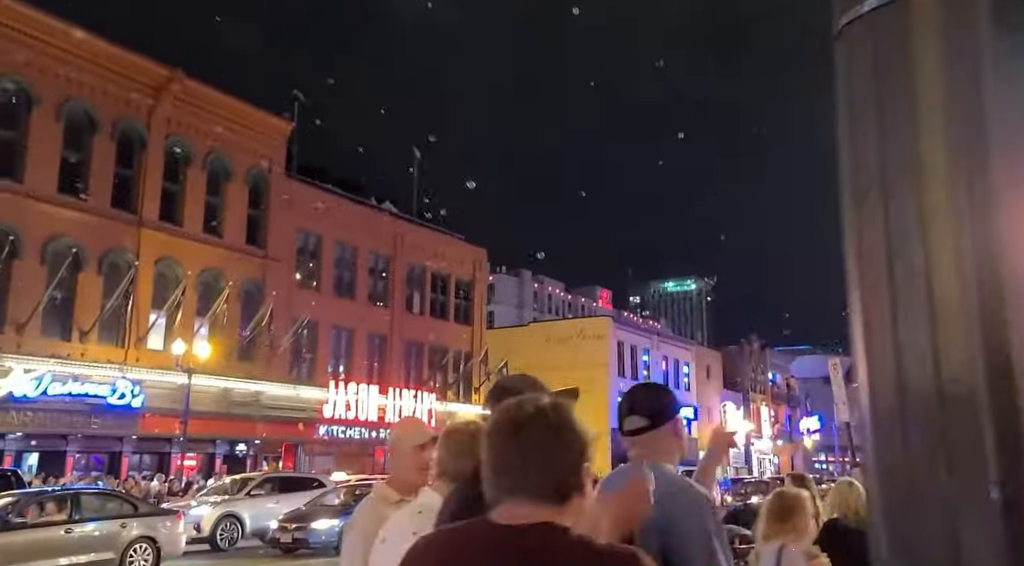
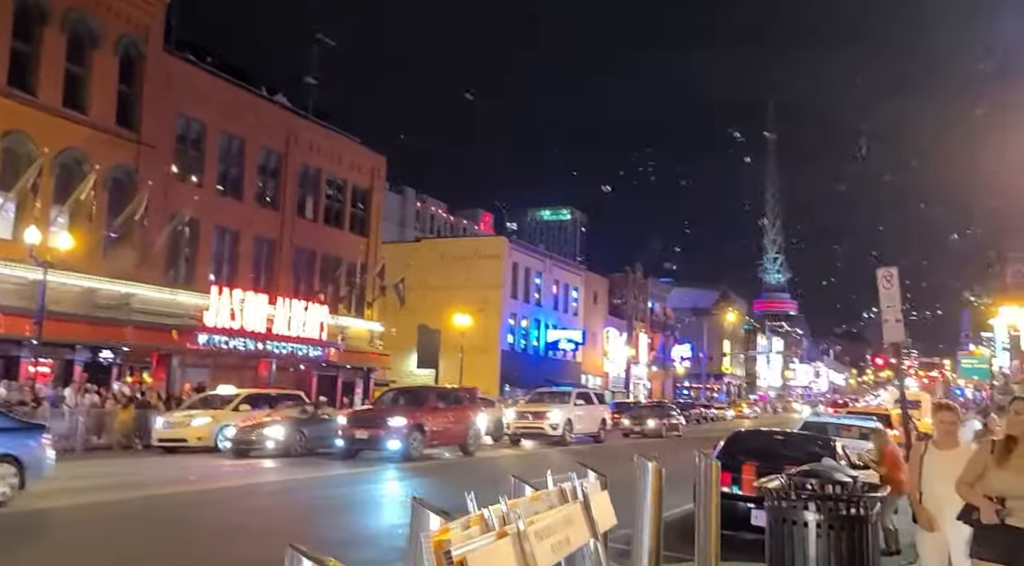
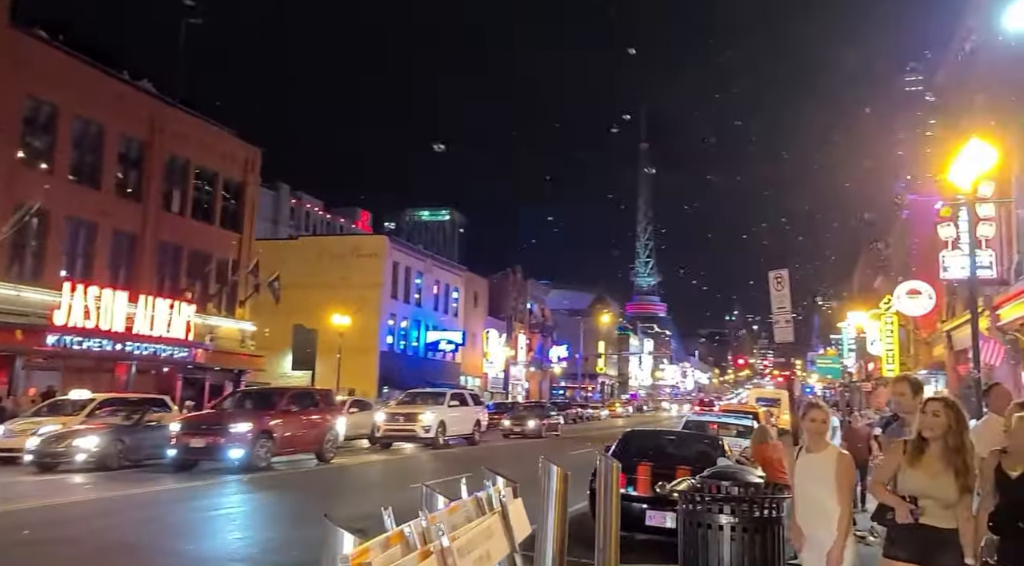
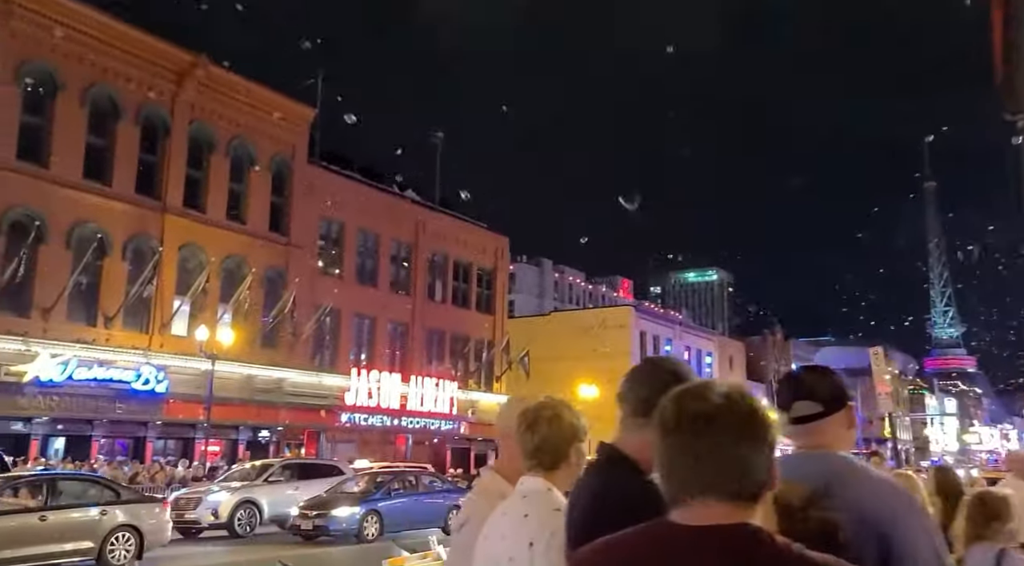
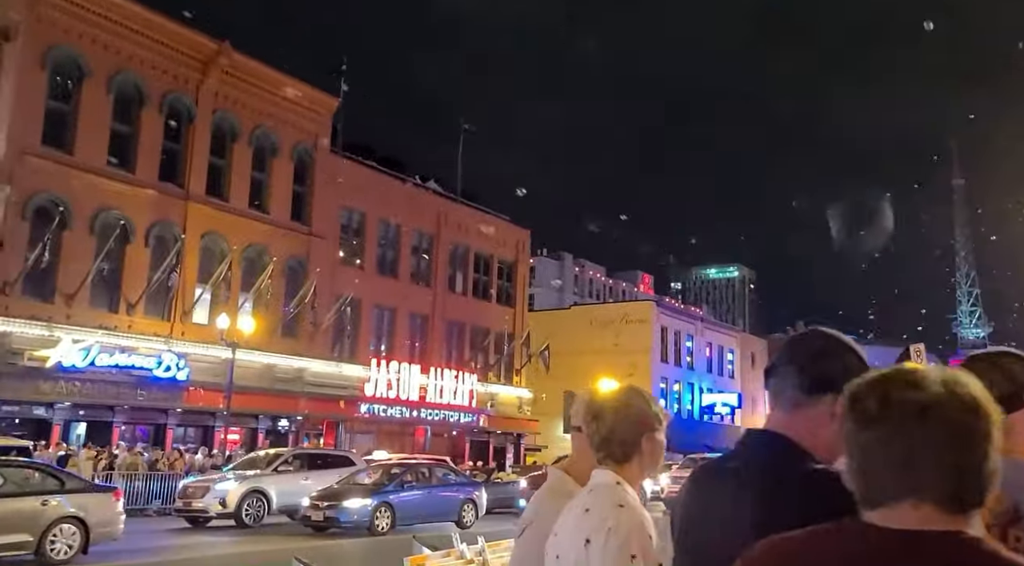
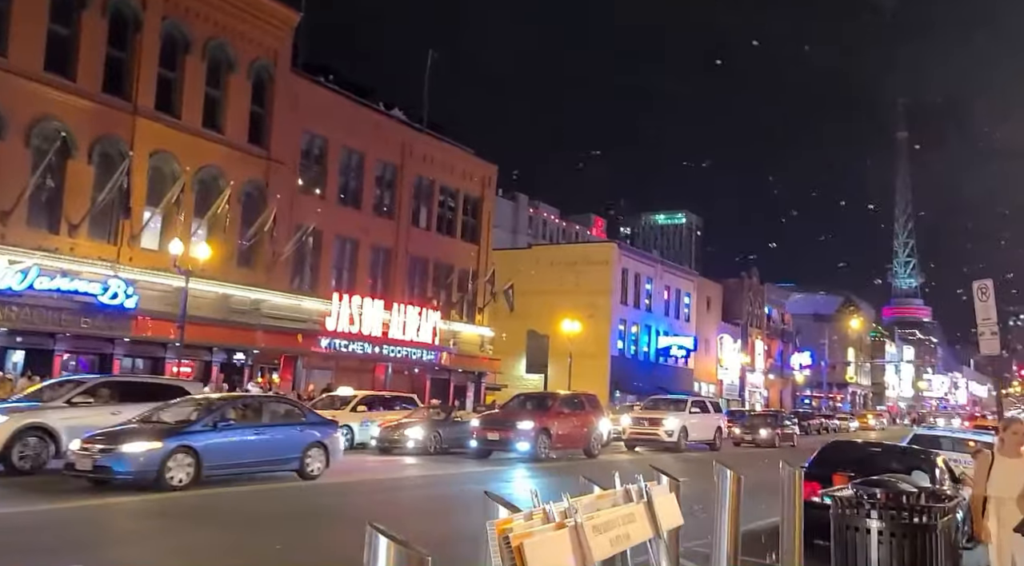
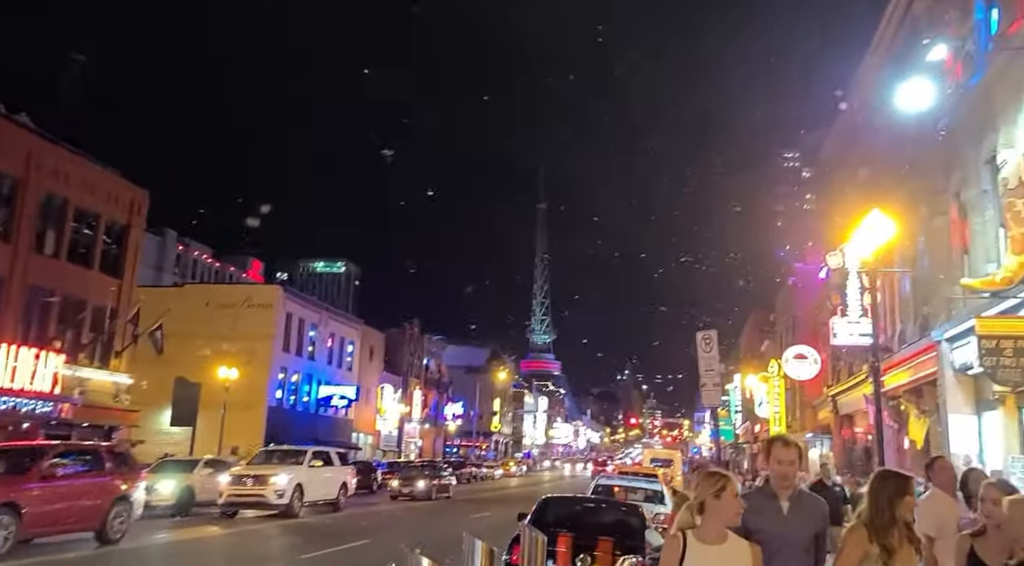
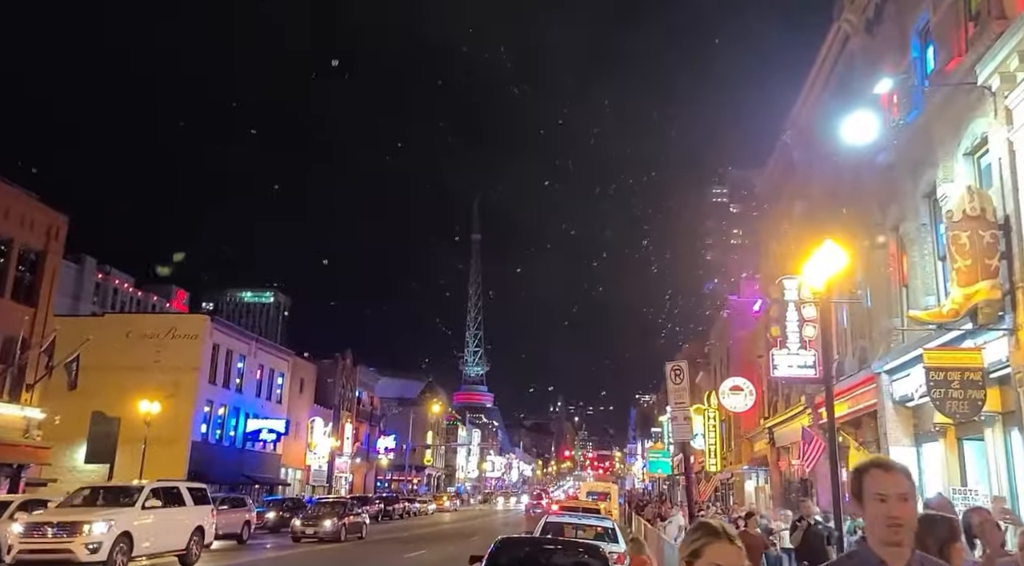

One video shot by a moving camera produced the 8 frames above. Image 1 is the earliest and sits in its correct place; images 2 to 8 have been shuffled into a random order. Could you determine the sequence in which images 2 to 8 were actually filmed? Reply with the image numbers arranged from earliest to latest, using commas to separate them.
4, 5, 6, 2, 3, 7, 8
